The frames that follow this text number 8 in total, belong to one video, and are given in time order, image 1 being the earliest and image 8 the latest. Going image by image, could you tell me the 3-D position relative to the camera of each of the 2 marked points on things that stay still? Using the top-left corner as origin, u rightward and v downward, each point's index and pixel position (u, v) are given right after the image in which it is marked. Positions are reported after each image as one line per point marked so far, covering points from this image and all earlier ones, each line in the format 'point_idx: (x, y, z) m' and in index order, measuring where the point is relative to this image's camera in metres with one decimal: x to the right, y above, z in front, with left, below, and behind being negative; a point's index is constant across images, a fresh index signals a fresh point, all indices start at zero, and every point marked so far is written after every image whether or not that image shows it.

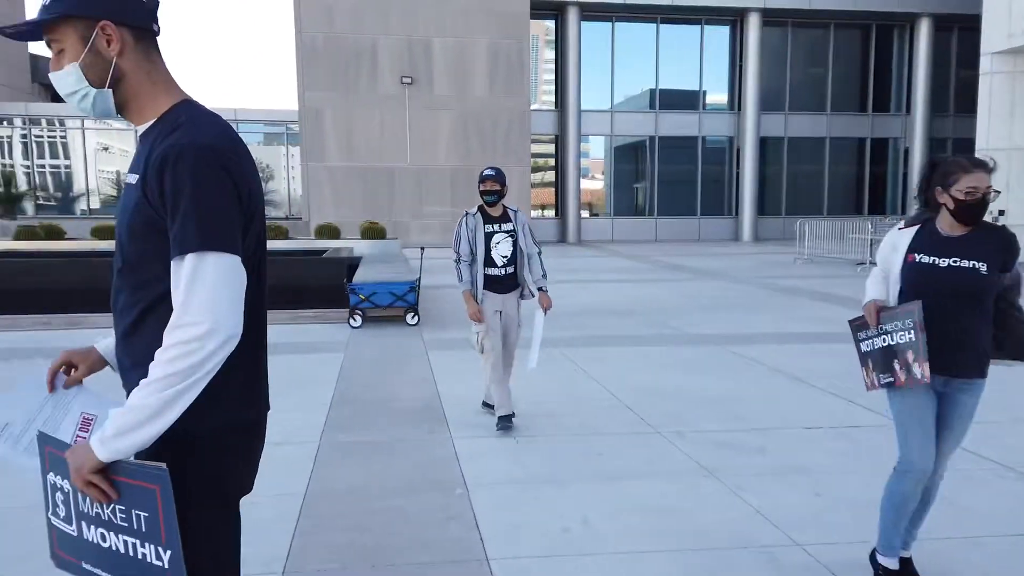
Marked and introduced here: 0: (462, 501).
0: (-0.3, -1.1, +3.7) m
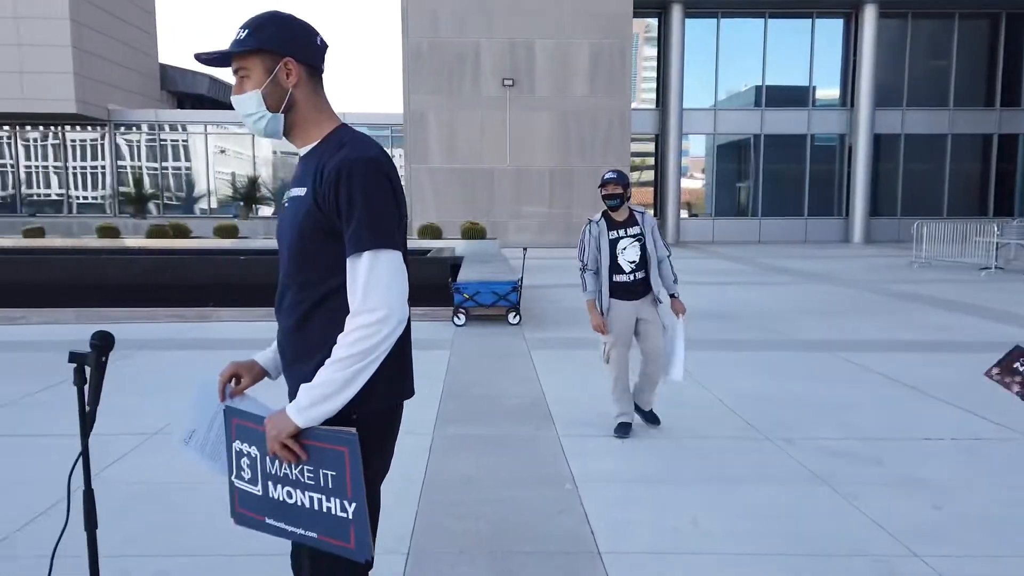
0: (+0.3, -1.2, +3.9) m
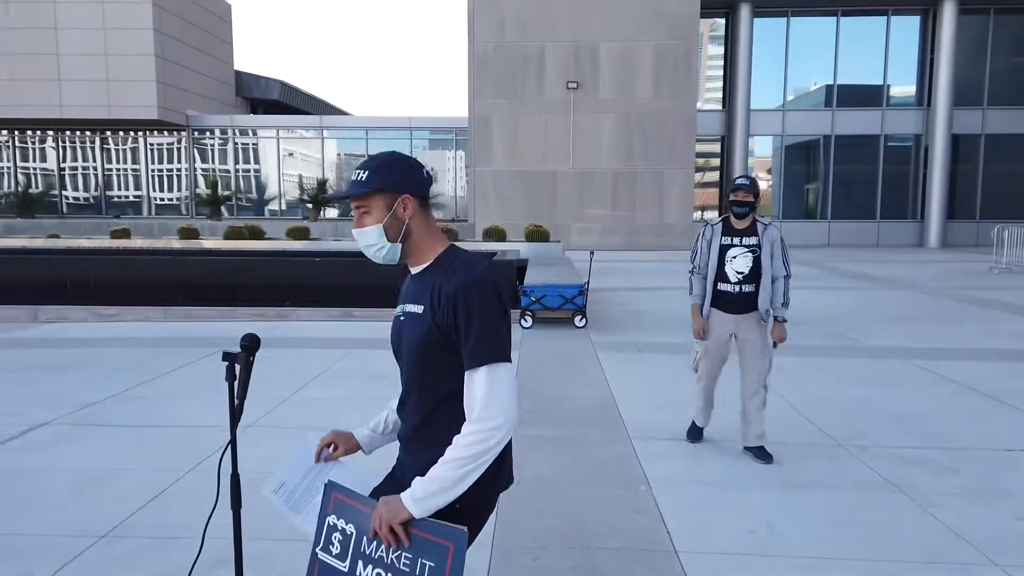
0: (+0.8, -1.2, +4.0) m
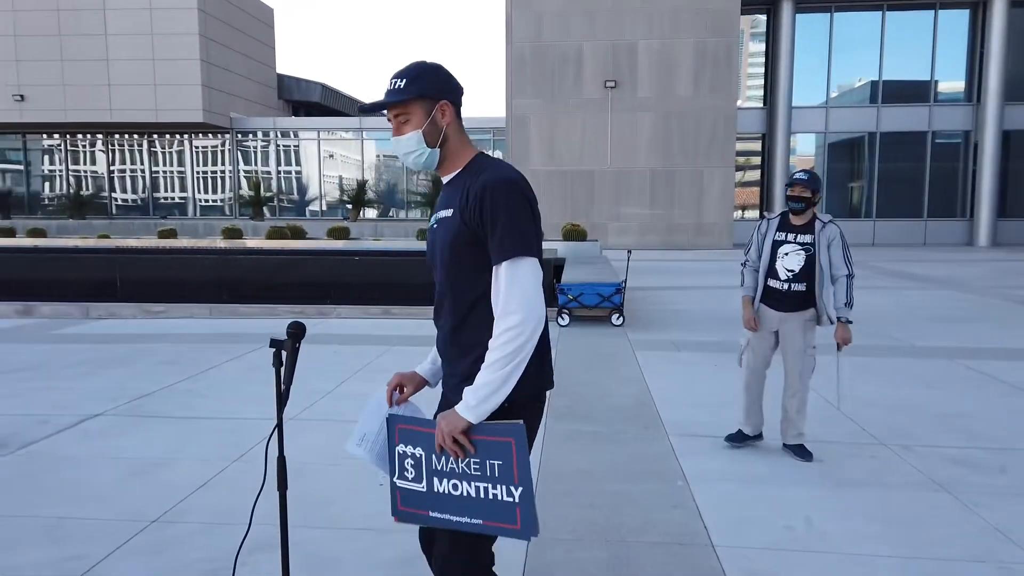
0: (+1.0, -1.2, +4.0) m
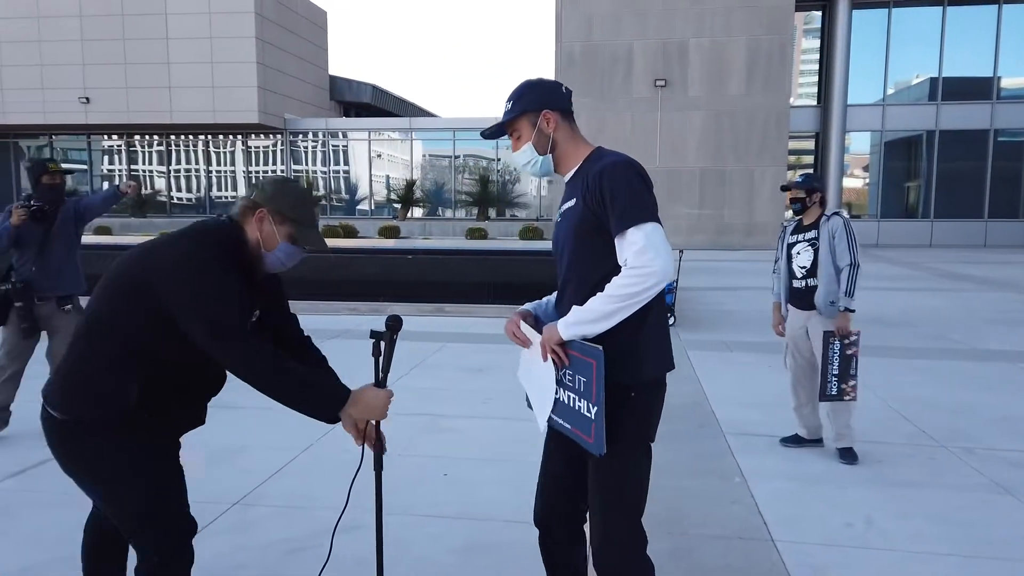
0: (+1.3, -1.2, +4.1) m
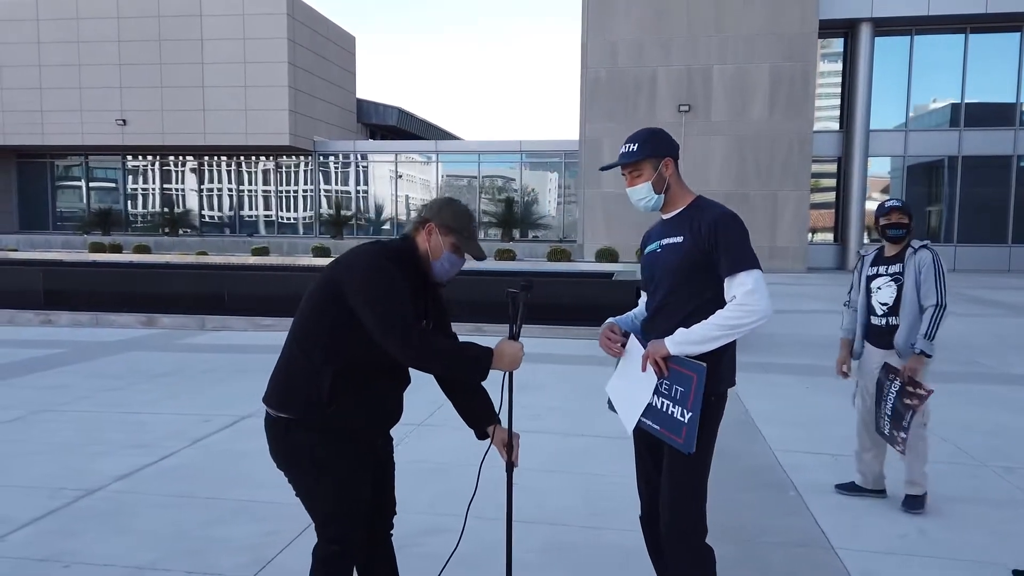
0: (+1.8, -1.3, +4.3) m
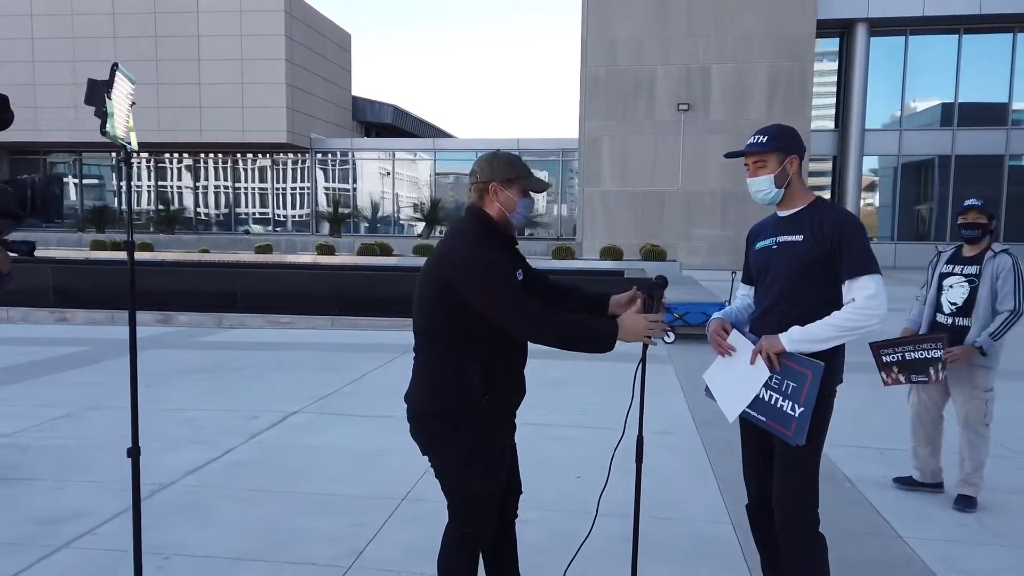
0: (+2.2, -1.3, +4.5) m
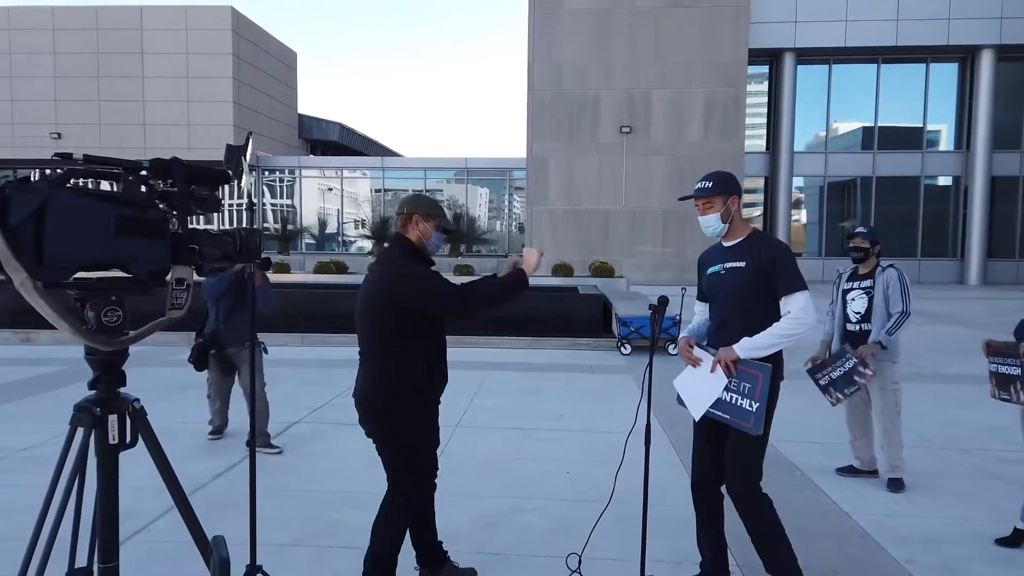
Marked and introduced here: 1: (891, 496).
0: (+2.2, -1.4, +5.2) m
1: (+2.6, -1.4, +4.9) m
